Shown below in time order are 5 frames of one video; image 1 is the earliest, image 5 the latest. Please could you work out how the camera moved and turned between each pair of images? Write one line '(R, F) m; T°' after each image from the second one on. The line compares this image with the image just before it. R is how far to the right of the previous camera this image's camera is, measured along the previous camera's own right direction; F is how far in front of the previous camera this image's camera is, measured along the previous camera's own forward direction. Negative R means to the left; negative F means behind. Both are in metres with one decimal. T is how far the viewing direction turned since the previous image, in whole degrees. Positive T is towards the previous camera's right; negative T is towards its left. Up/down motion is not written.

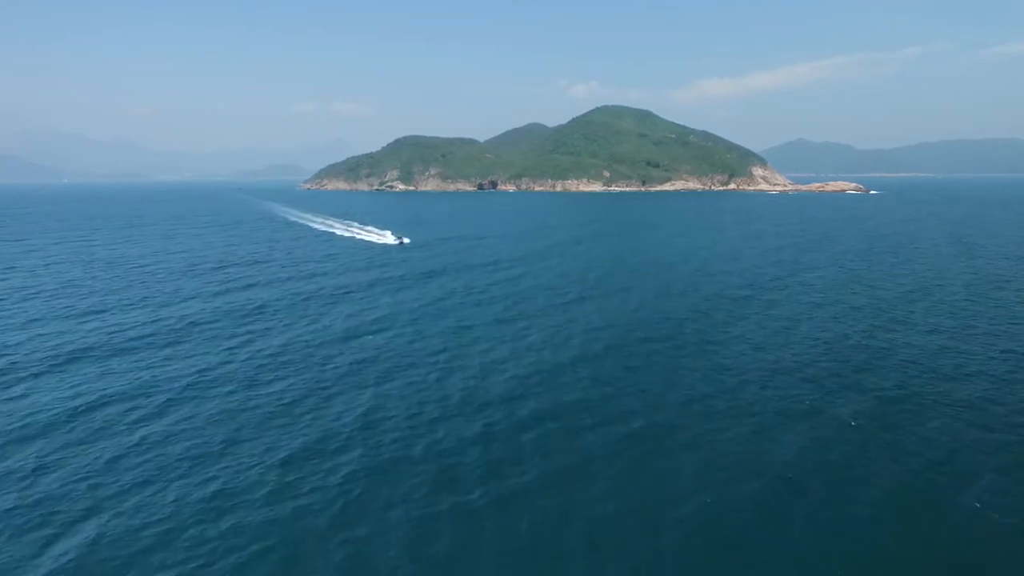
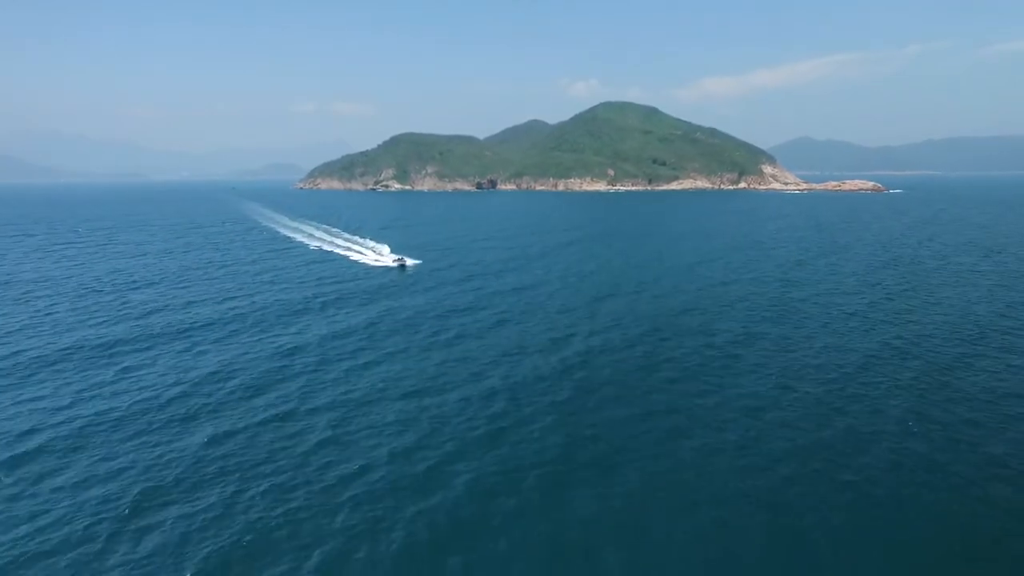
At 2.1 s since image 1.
(+3.3, +22.8) m; 0°
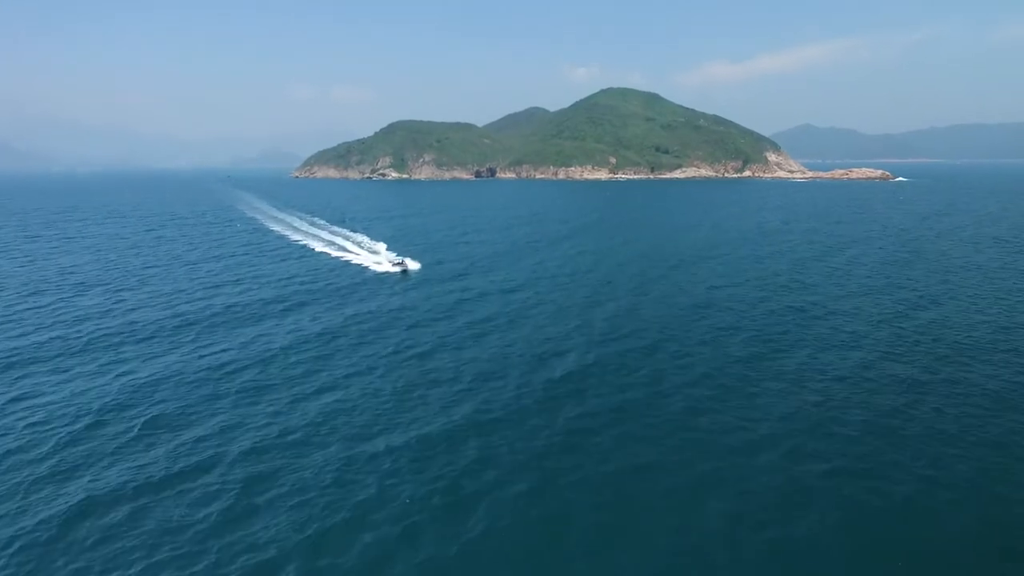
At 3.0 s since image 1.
(+1.5, +9.6) m; 0°
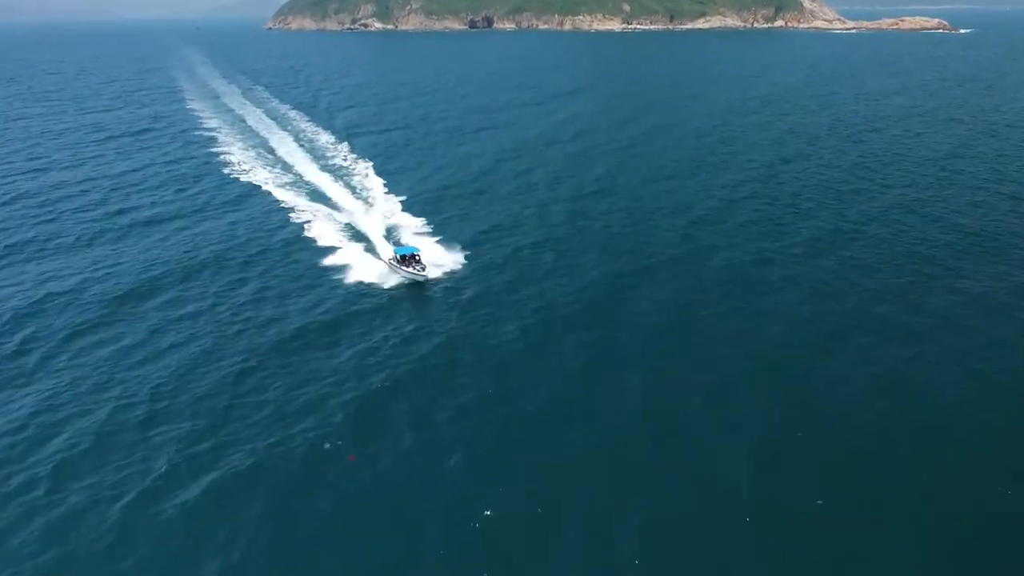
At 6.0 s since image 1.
(+4.5, +33.8) m; 0°
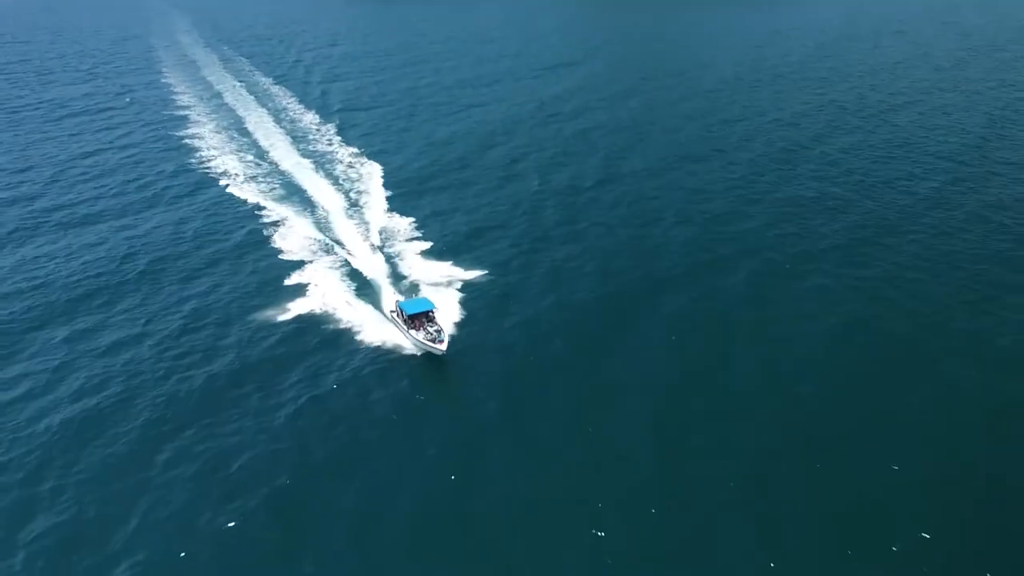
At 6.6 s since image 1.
(+0.6, +6.2) m; 0°
